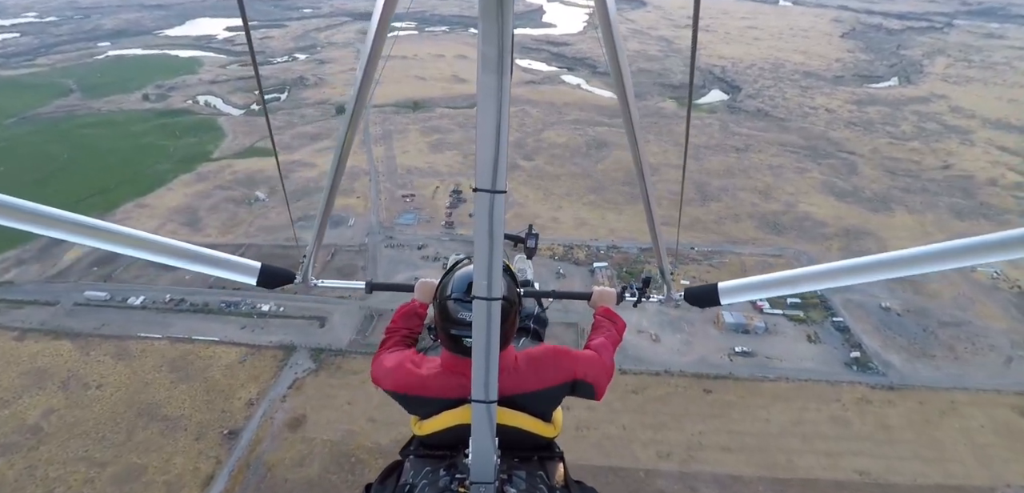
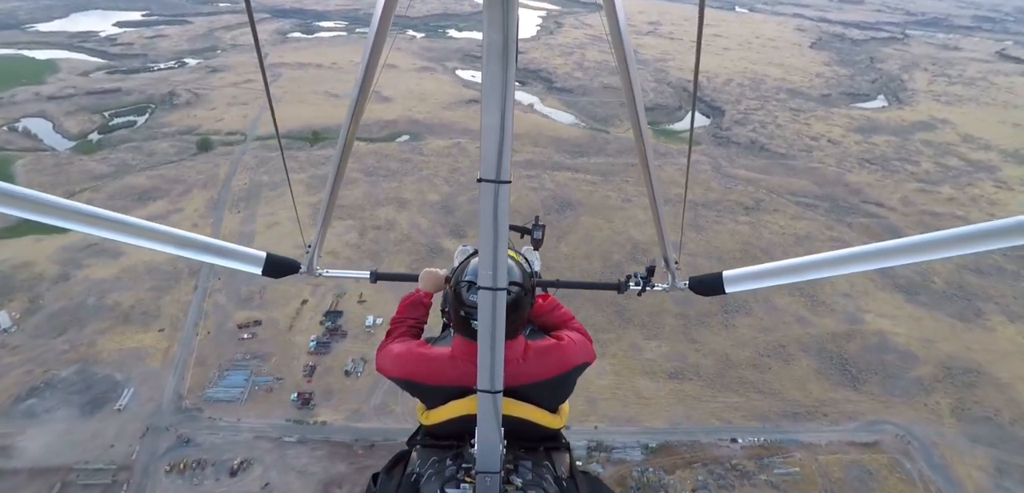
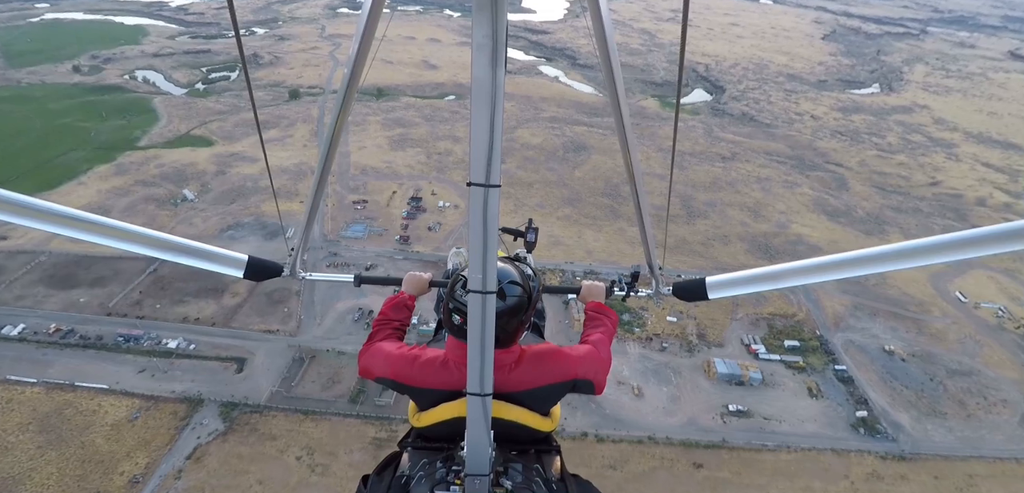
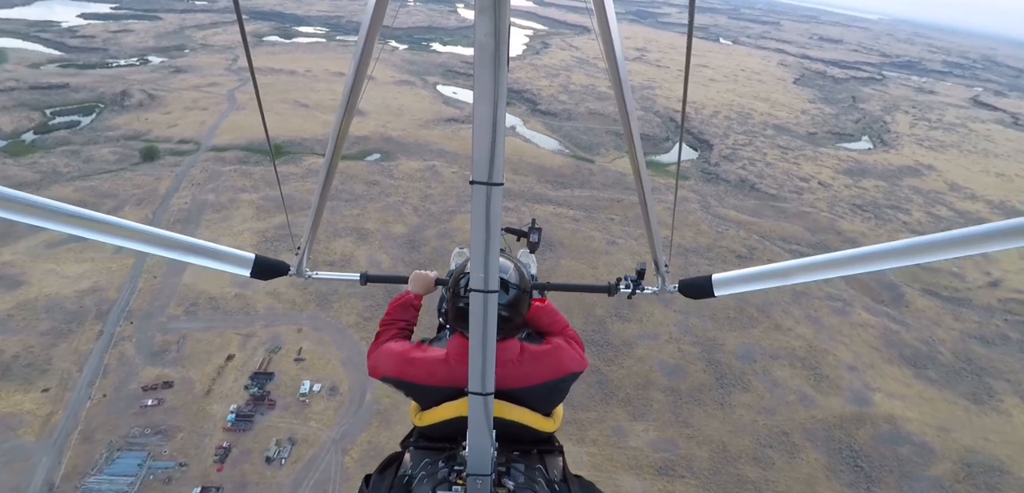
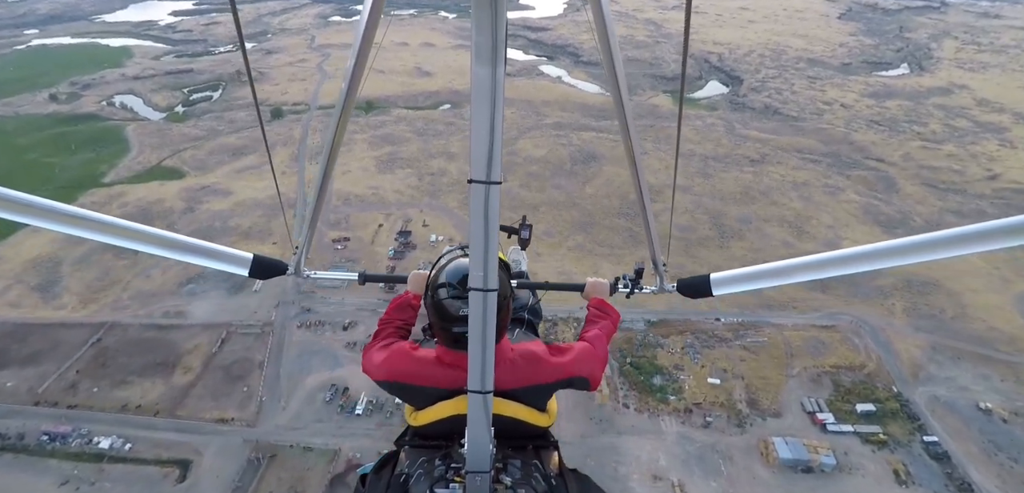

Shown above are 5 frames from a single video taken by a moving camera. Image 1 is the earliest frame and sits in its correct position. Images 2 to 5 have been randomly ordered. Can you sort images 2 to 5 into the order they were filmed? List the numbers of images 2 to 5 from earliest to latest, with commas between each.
3, 5, 2, 4
